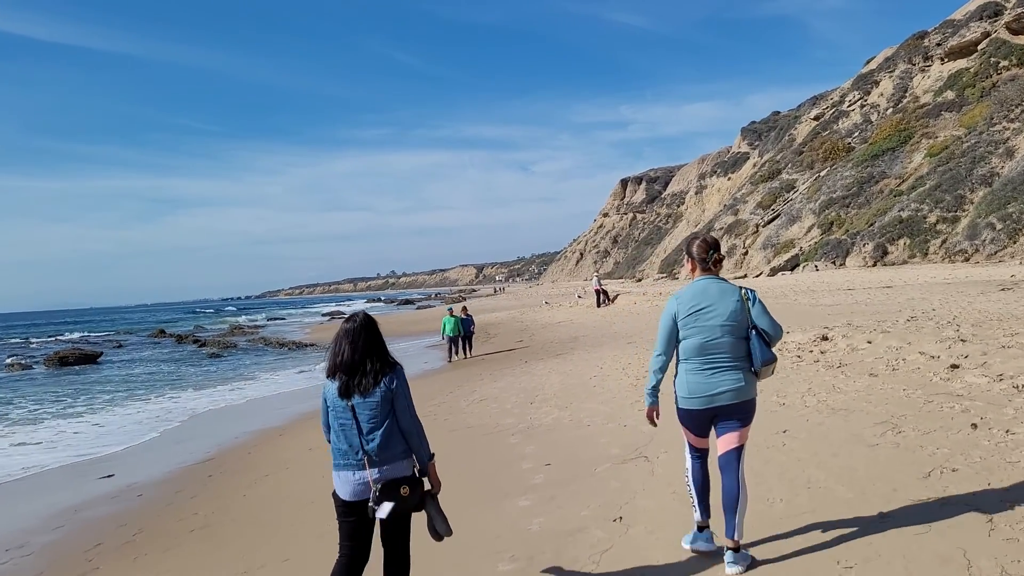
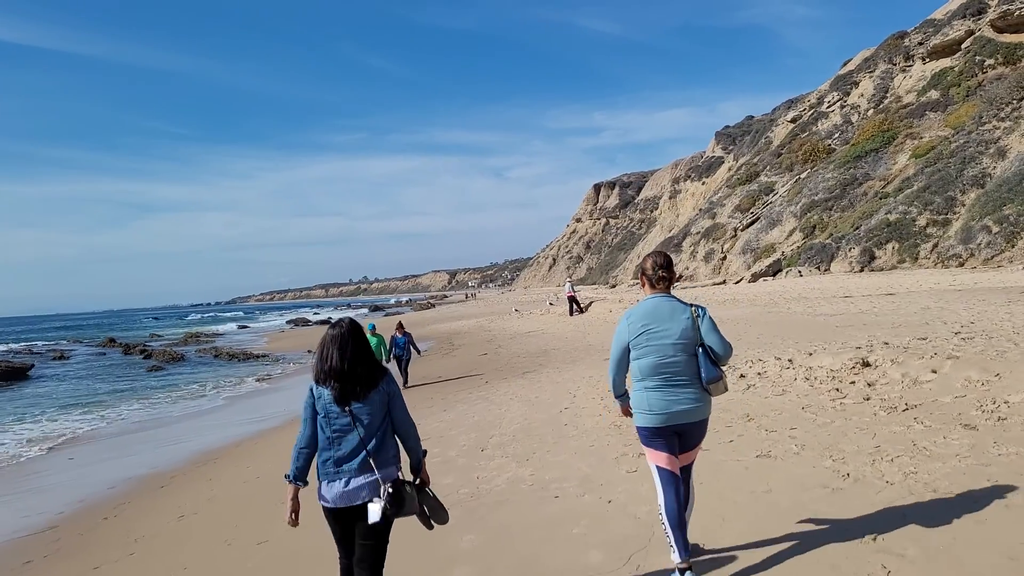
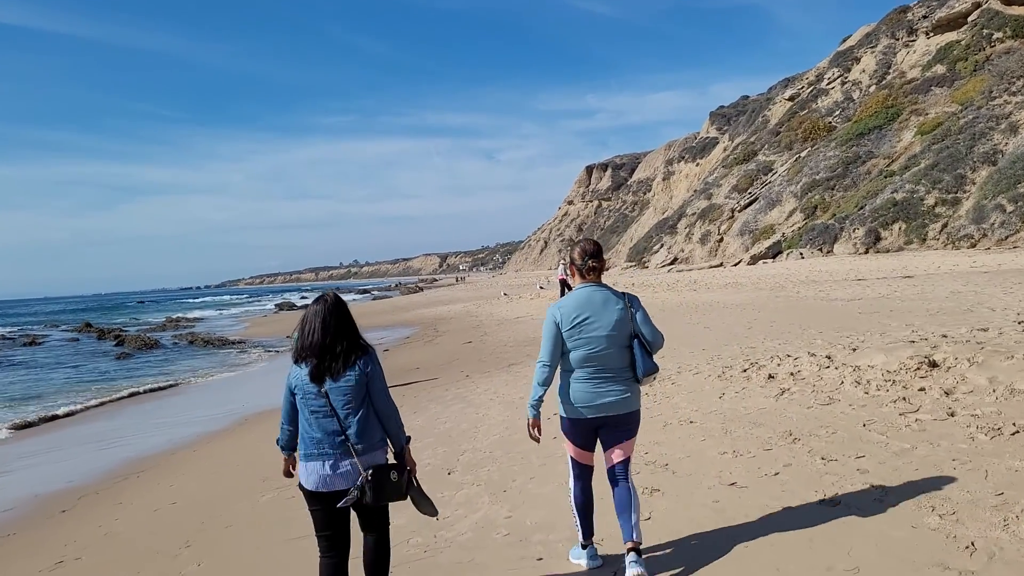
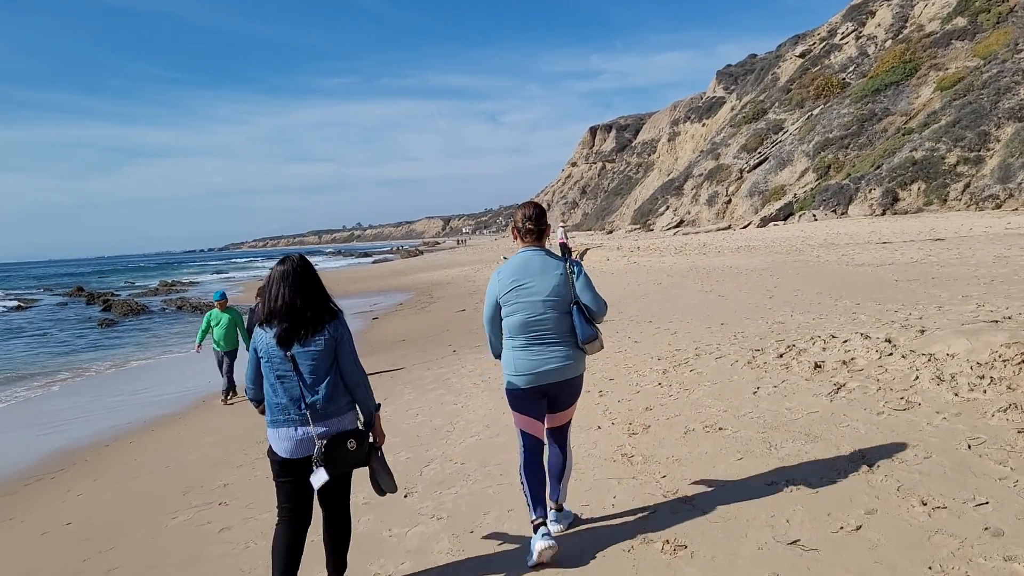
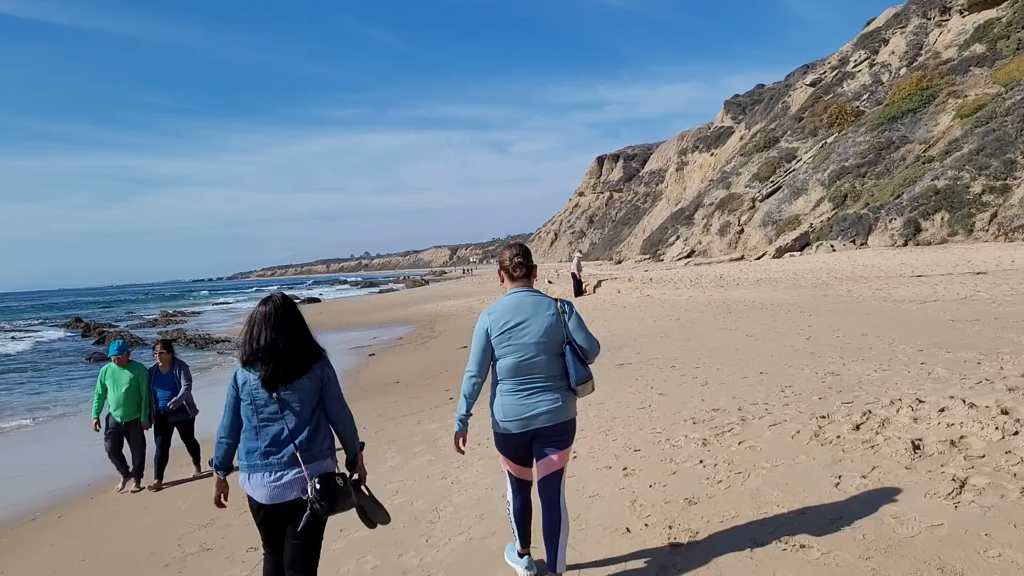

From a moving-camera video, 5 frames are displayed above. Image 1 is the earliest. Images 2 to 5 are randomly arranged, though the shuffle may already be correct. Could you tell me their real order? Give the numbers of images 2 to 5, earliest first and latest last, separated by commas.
2, 3, 4, 5
